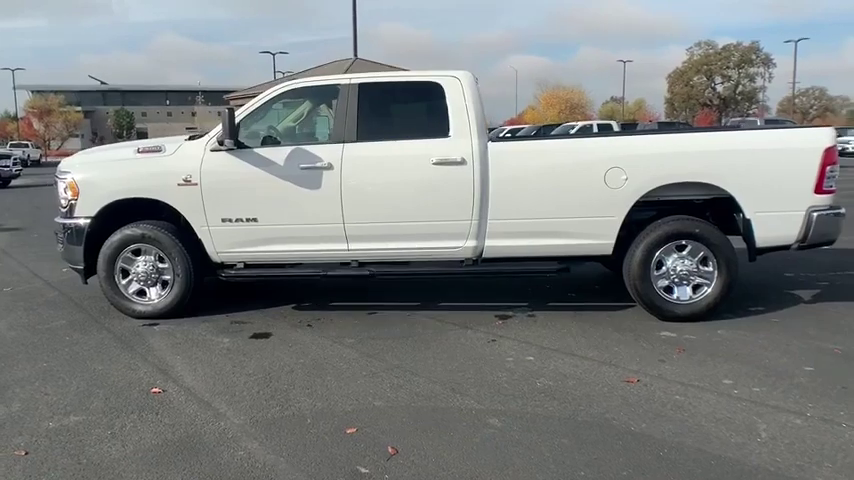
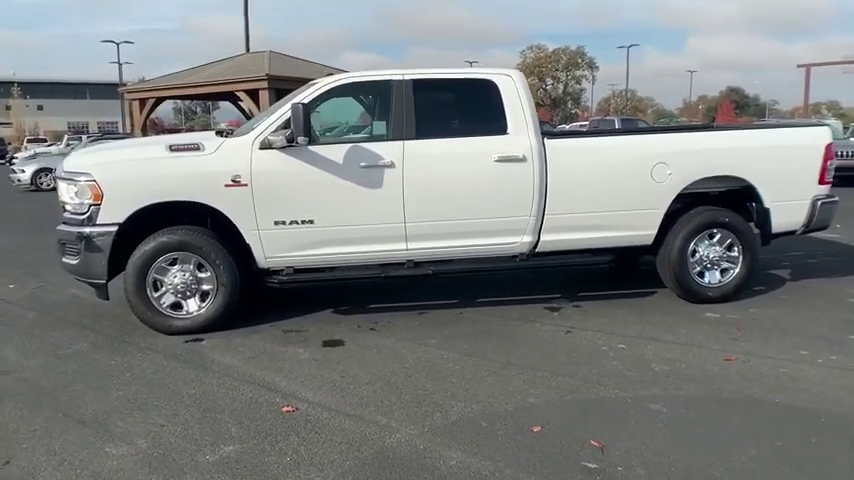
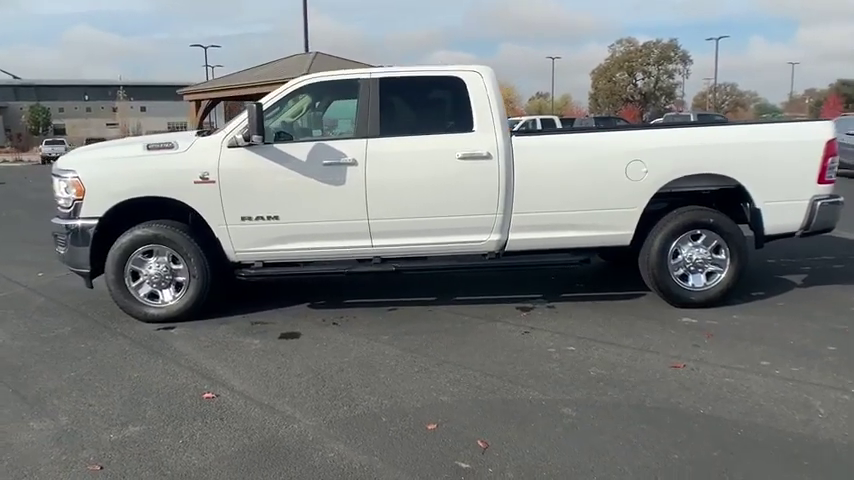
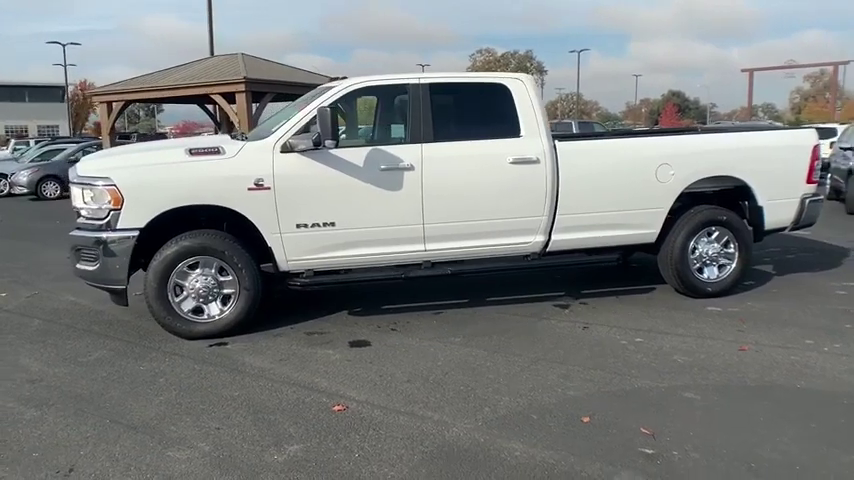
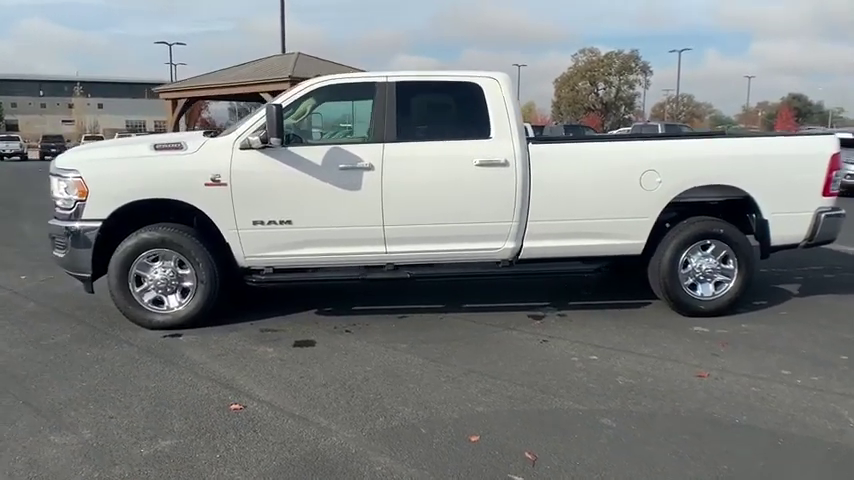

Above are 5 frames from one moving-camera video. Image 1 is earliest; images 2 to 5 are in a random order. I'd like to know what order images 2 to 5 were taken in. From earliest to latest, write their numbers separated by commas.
3, 5, 2, 4
